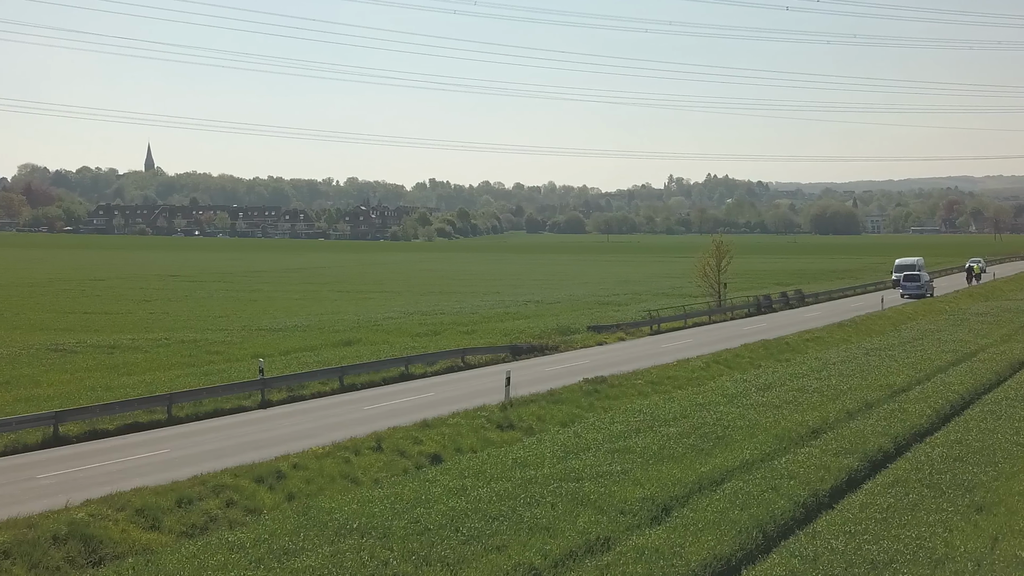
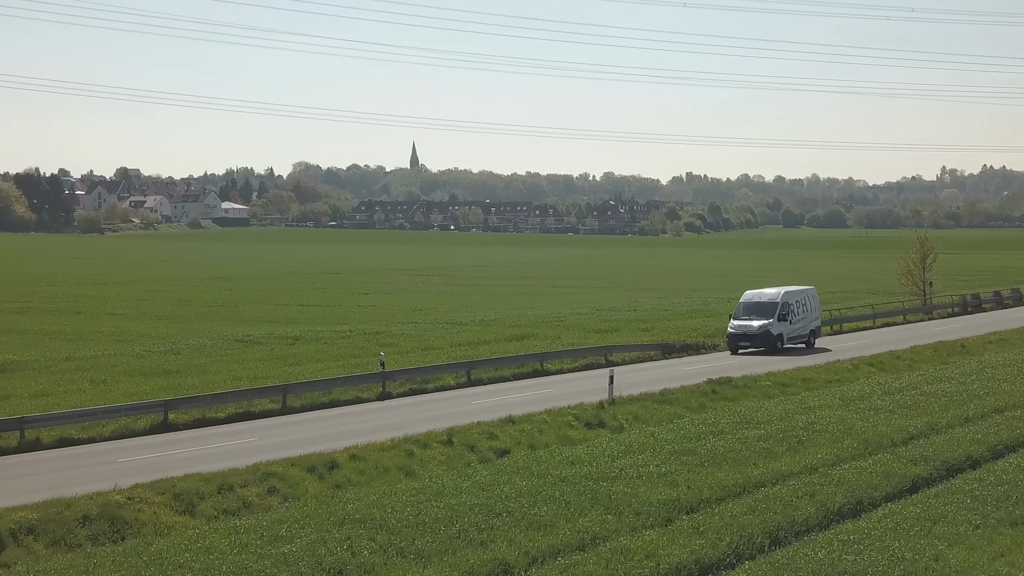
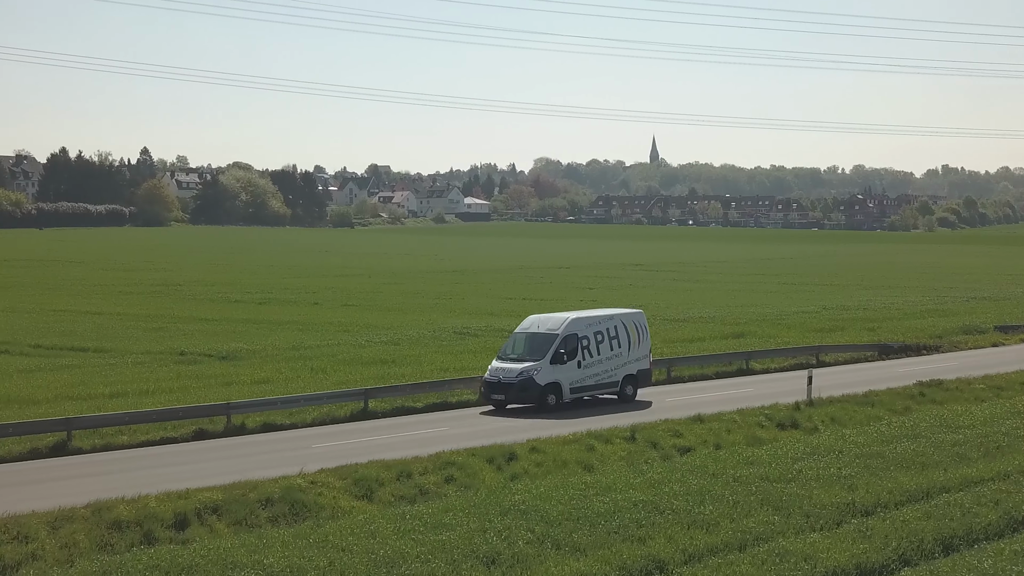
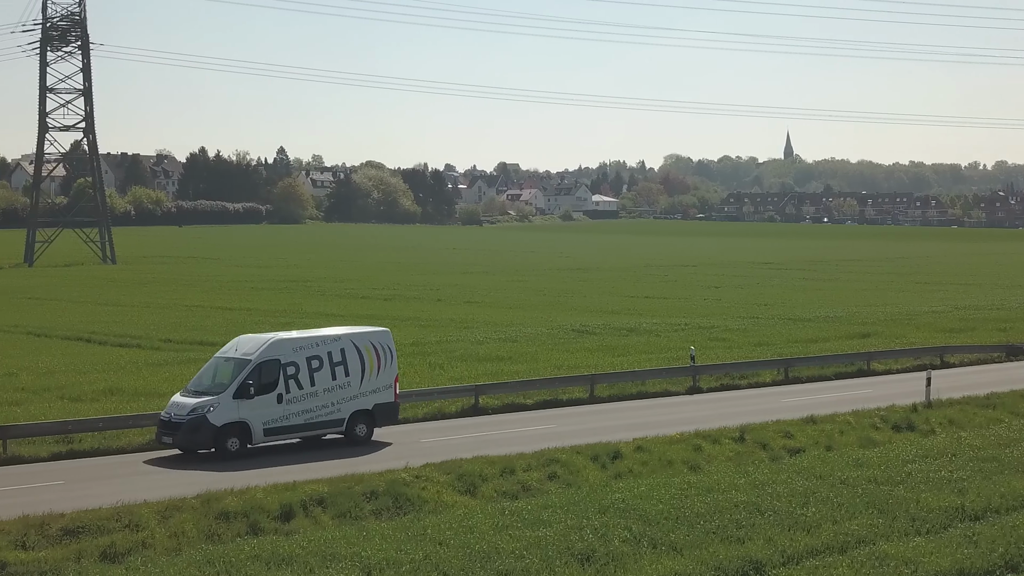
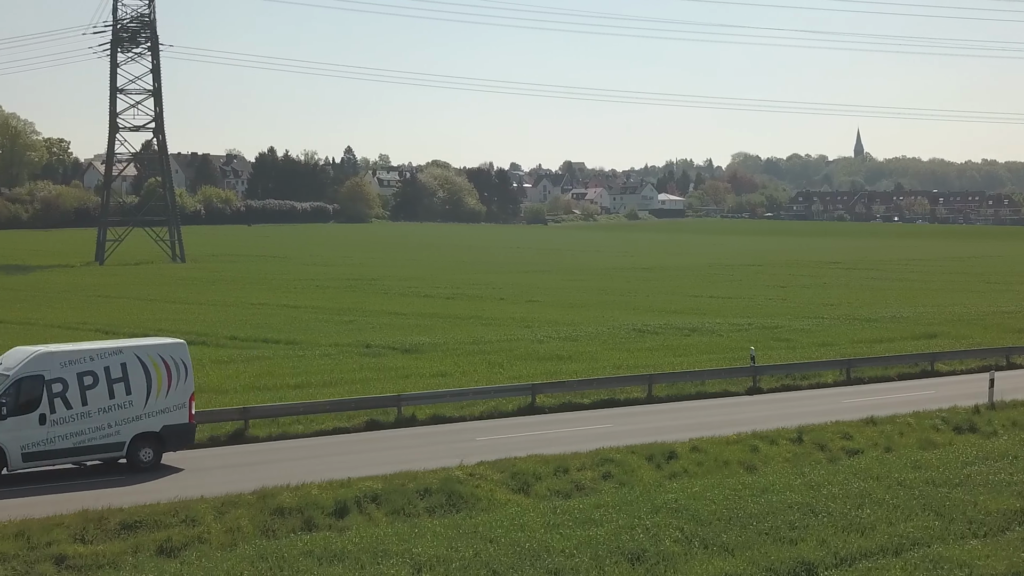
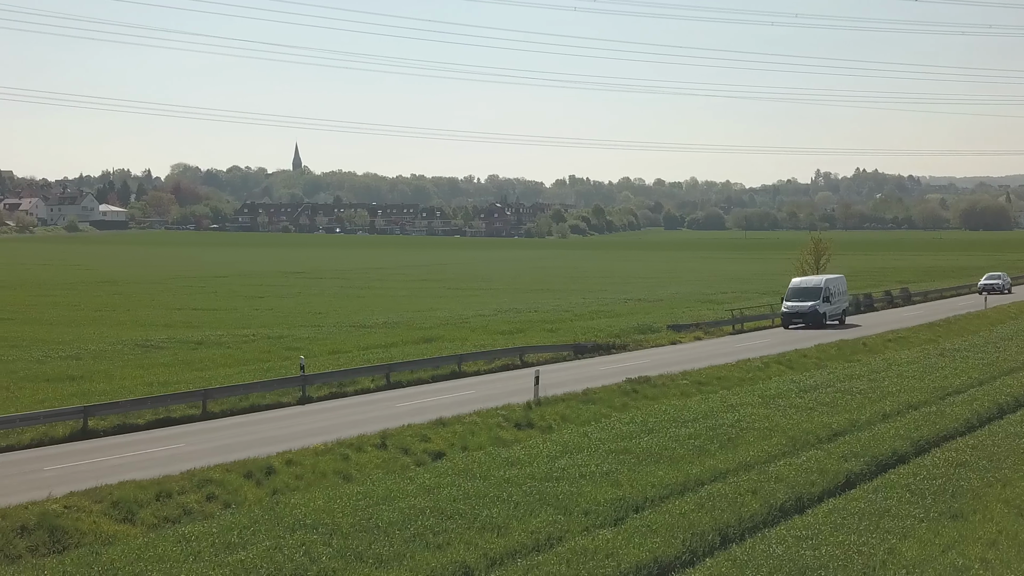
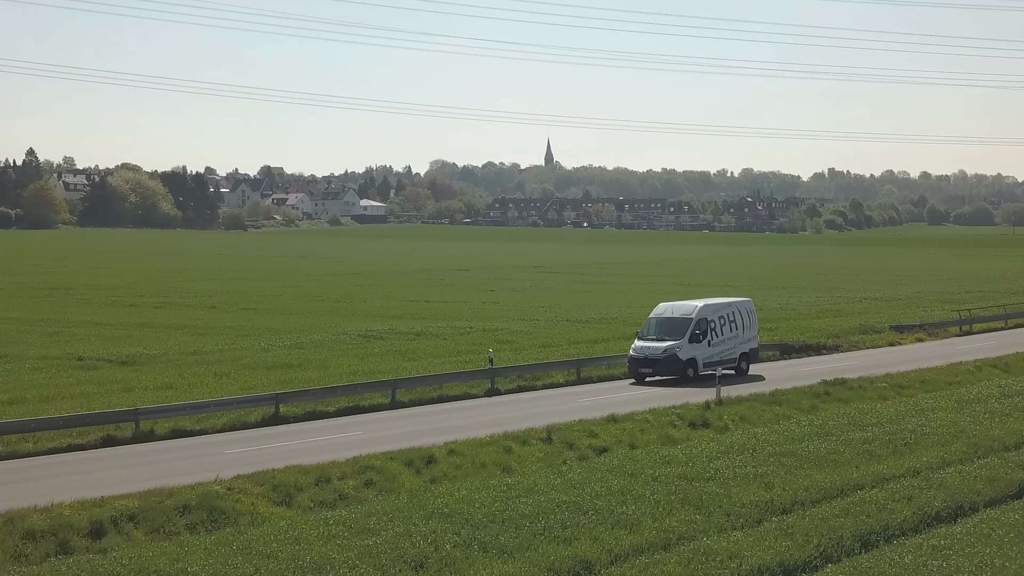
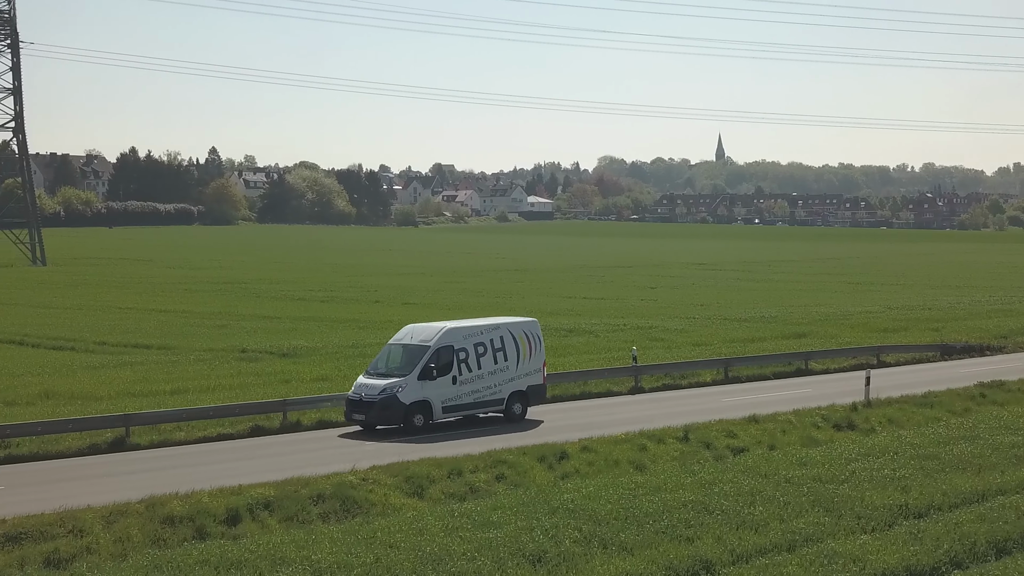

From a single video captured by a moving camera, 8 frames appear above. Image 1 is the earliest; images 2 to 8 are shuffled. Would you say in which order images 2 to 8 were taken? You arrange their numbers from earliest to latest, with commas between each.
6, 2, 7, 3, 8, 4, 5
